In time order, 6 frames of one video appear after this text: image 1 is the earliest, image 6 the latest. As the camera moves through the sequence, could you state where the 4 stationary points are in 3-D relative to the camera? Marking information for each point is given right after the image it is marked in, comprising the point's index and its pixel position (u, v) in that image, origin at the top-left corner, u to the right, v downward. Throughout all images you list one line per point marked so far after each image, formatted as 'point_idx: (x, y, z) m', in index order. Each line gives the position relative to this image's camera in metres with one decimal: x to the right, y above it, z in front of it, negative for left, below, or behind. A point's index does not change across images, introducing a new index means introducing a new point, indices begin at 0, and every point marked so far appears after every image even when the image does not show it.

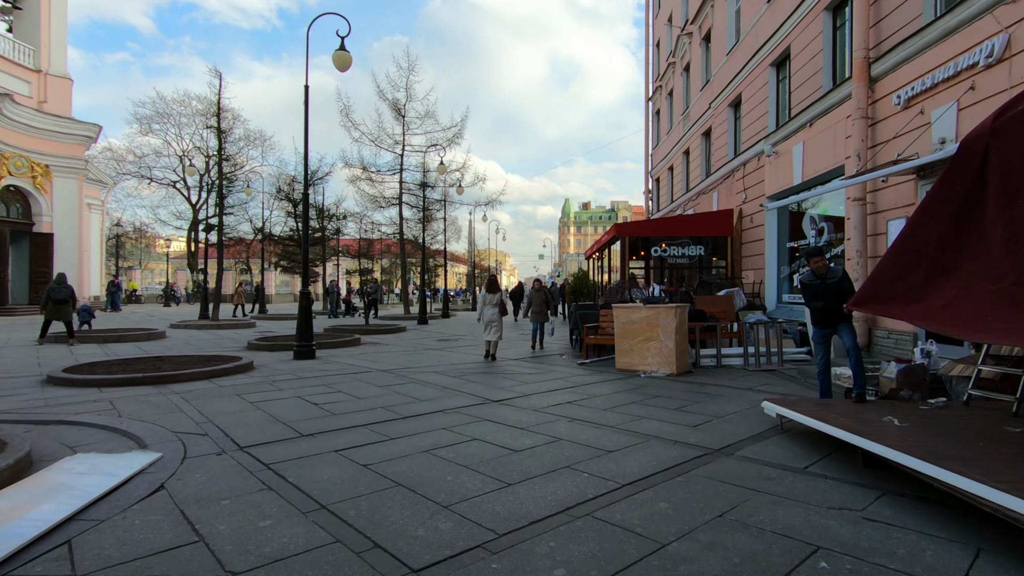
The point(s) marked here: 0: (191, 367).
0: (-5.1, -1.3, +8.8) m
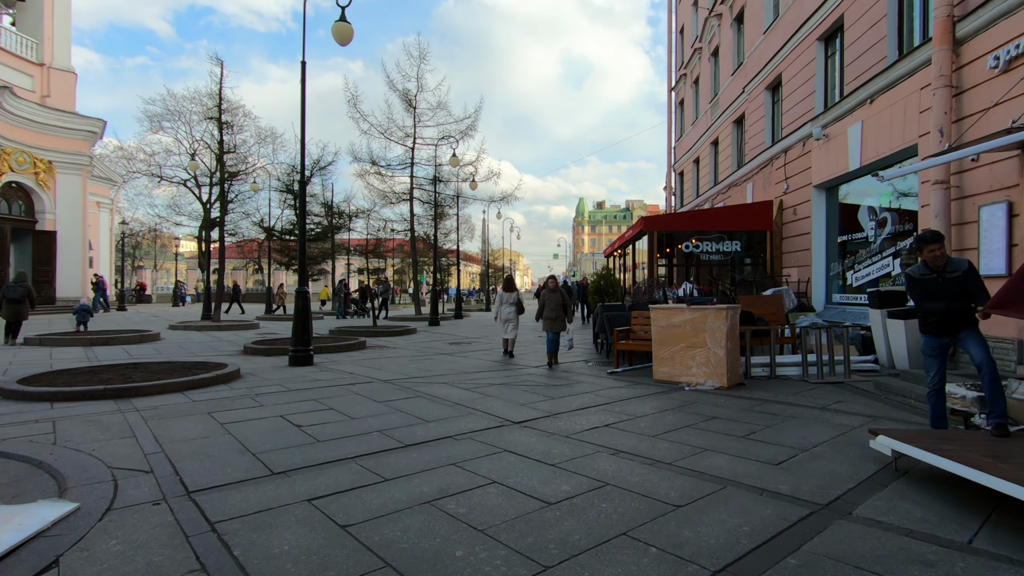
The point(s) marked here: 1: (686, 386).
0: (-4.8, -1.2, +7.7) m
1: (+2.4, -1.4, +7.6) m
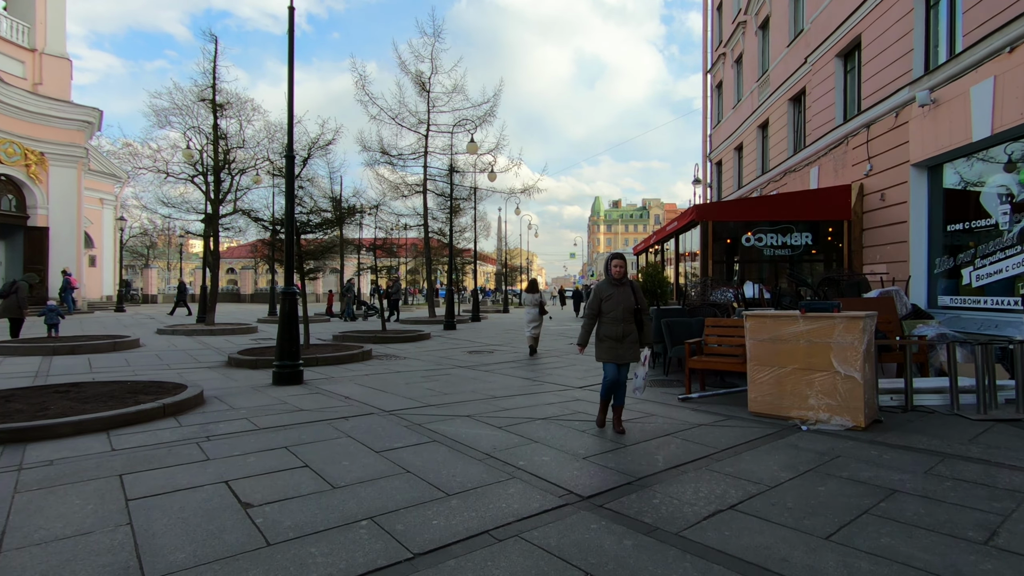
0: (-4.3, -1.2, +5.8) m
1: (+2.9, -1.4, +5.5) m
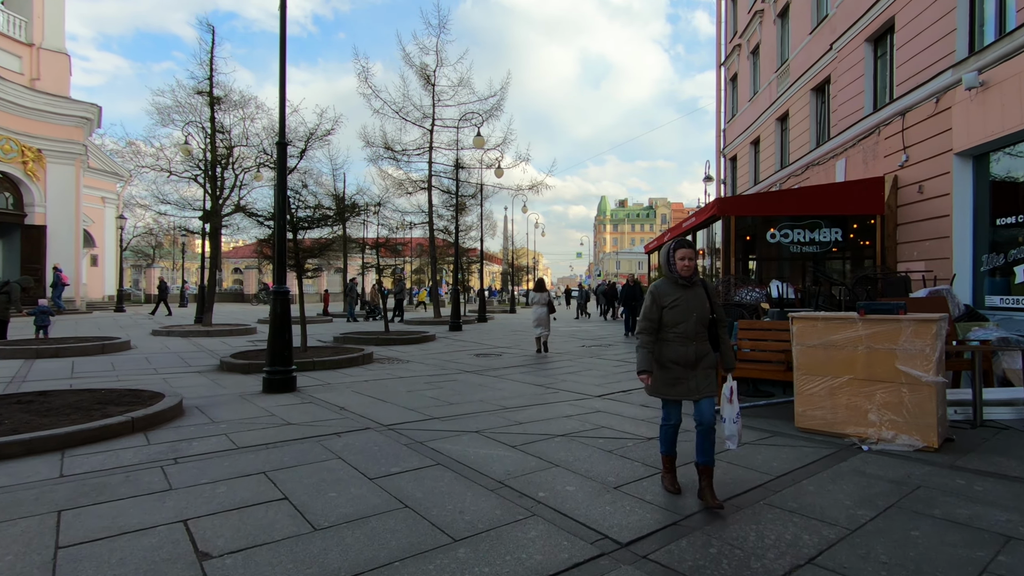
0: (-4.2, -1.2, +5.1) m
1: (+3.0, -1.3, +4.8) m
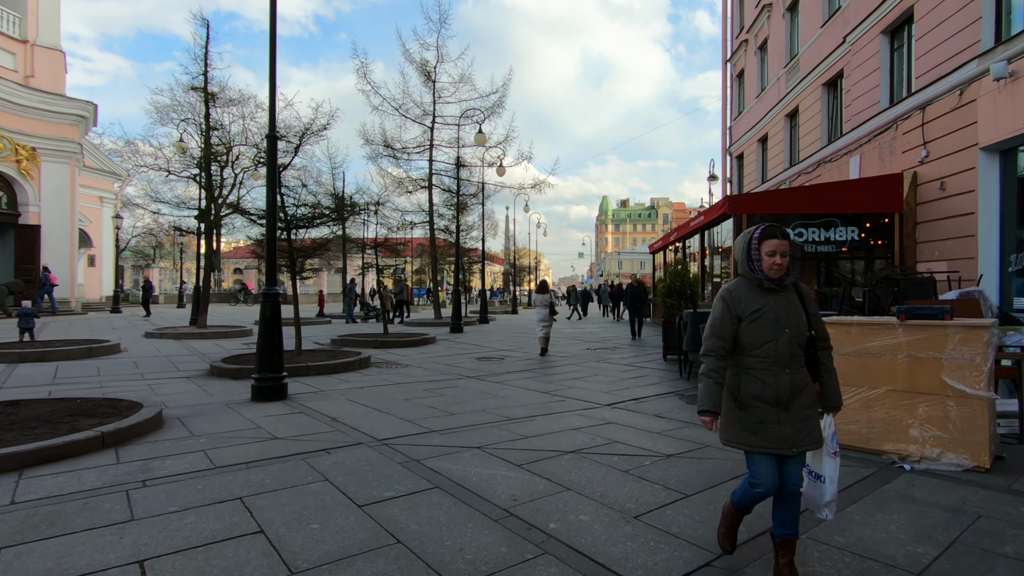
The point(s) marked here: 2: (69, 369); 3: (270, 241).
0: (-4.1, -1.2, +4.7) m
1: (+3.0, -1.4, +4.3) m
2: (-7.6, -1.4, +9.4) m
3: (-3.1, +0.6, +7.1) m
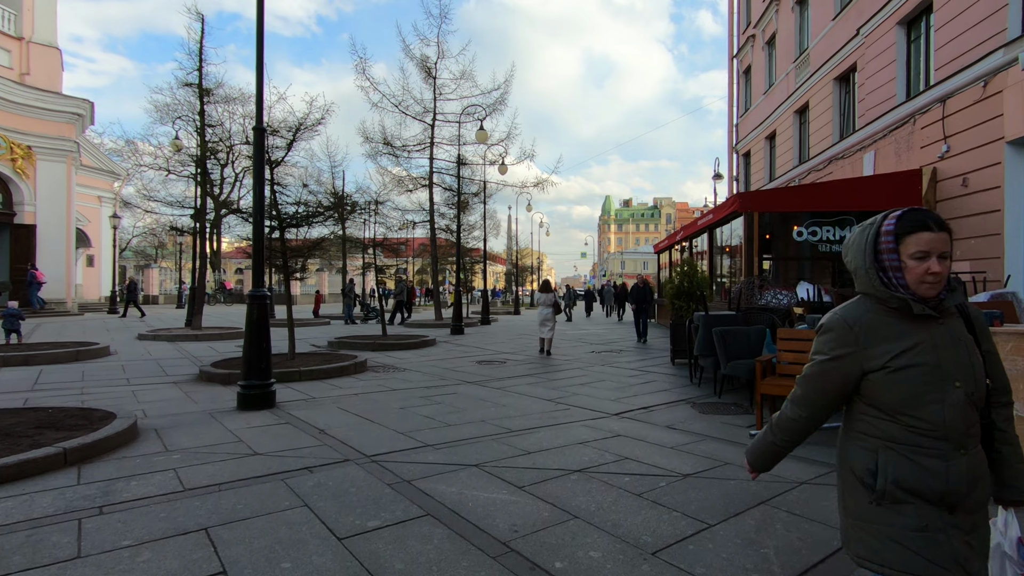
0: (-4.1, -1.3, +4.3) m
1: (+3.1, -1.4, +3.9) m
2: (-7.5, -1.4, +9.0) m
3: (-3.1, +0.6, +6.7) m
